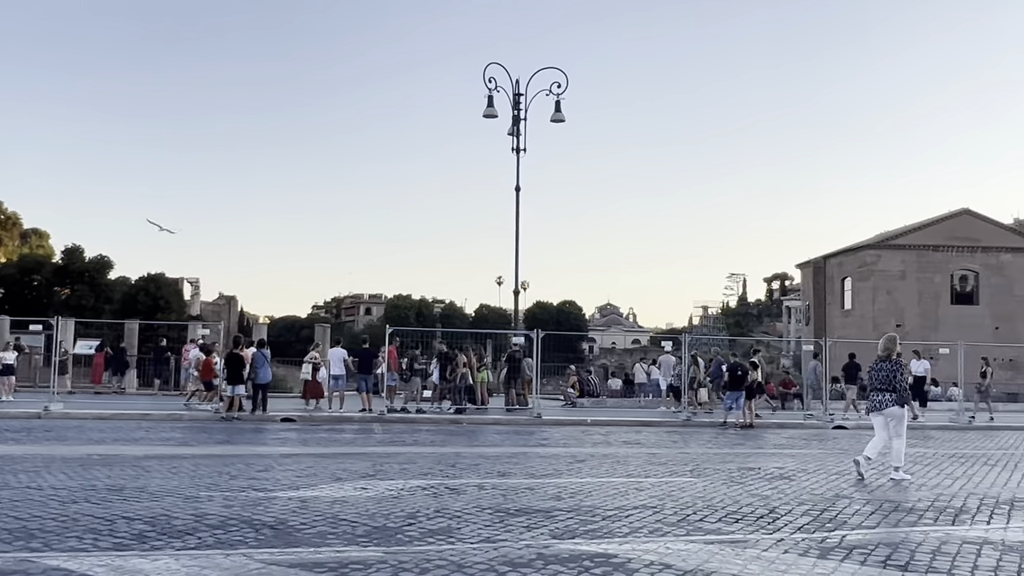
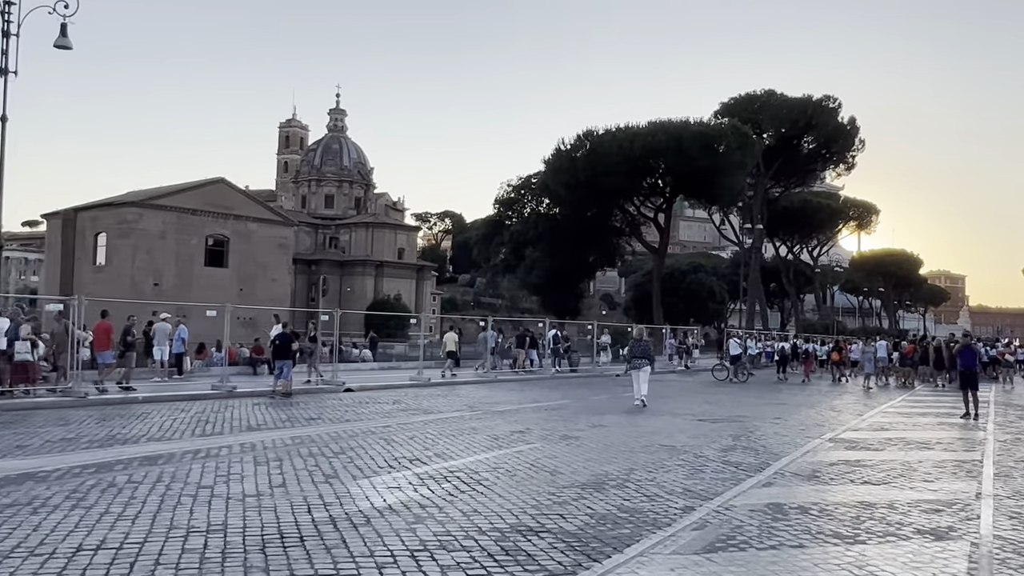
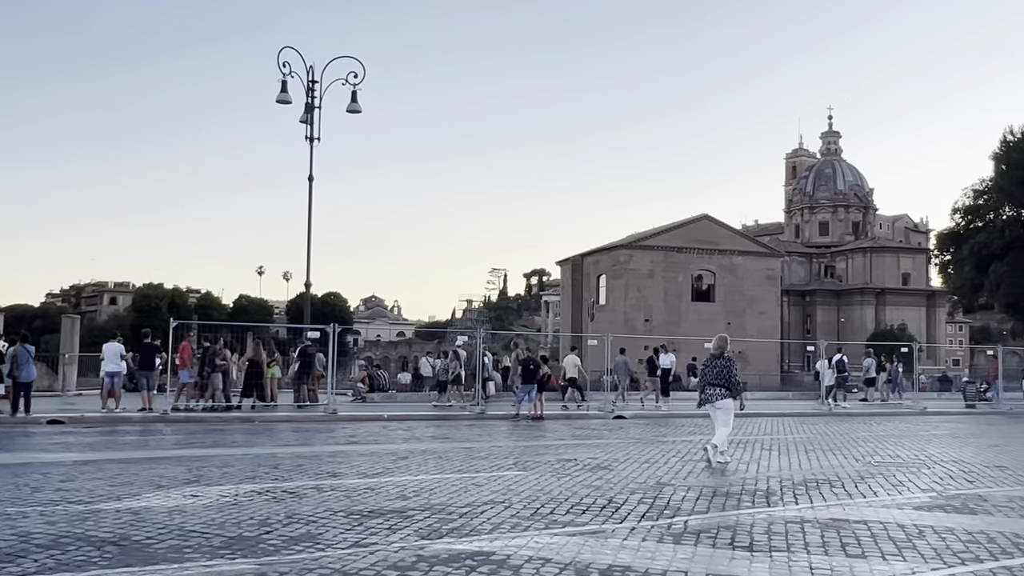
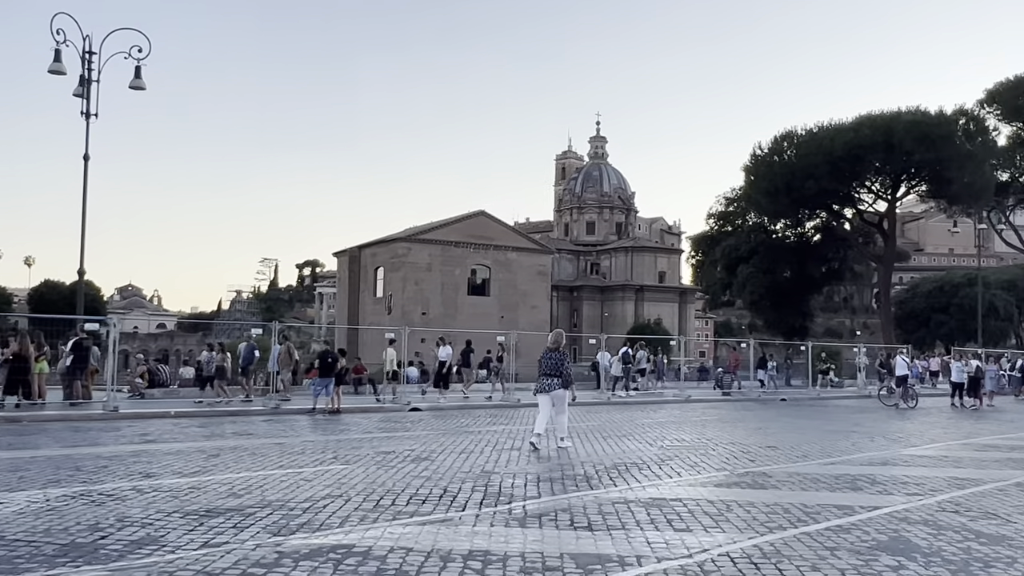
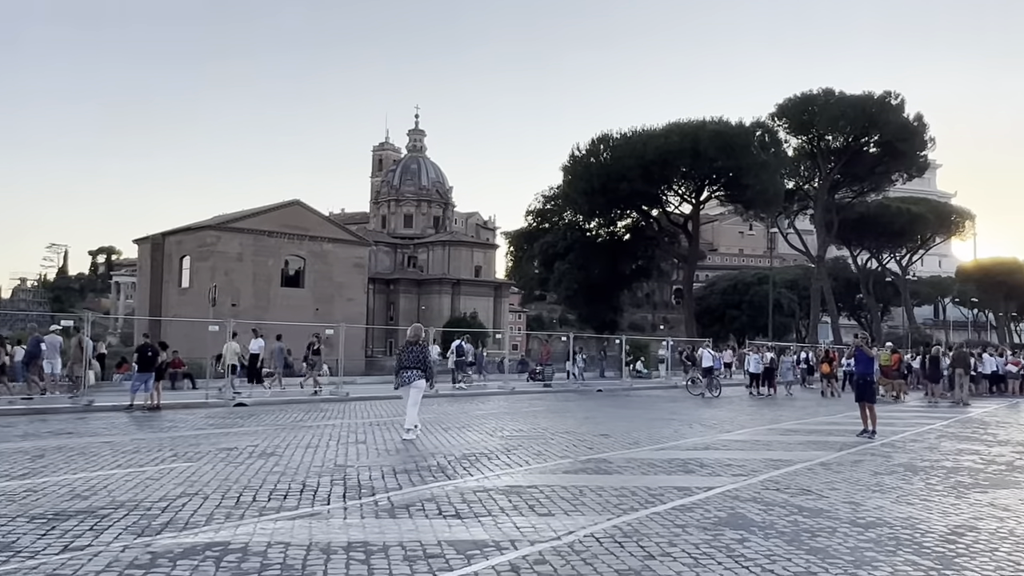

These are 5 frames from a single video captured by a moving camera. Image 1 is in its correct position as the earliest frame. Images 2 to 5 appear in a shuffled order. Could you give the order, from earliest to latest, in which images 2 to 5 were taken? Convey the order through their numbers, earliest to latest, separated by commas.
3, 4, 5, 2
